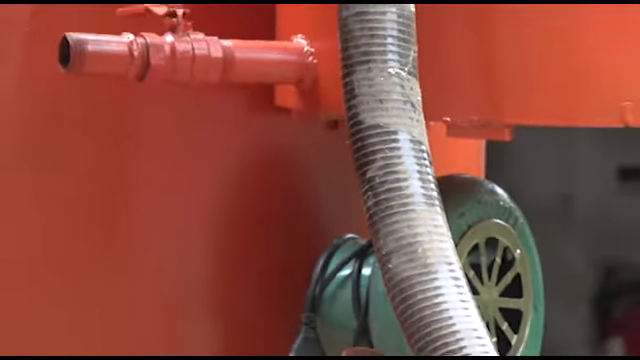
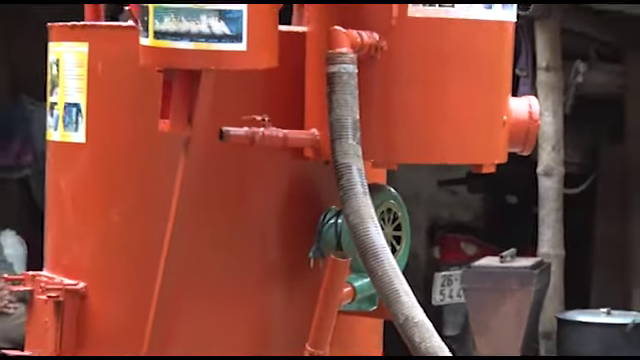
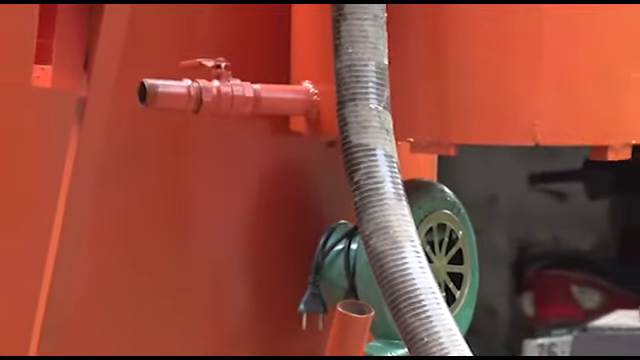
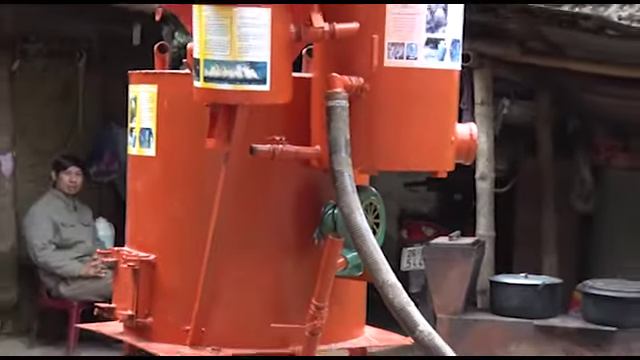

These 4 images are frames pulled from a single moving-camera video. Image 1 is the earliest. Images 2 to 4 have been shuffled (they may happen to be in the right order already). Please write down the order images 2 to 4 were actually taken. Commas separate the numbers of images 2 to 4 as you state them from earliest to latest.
3, 2, 4
